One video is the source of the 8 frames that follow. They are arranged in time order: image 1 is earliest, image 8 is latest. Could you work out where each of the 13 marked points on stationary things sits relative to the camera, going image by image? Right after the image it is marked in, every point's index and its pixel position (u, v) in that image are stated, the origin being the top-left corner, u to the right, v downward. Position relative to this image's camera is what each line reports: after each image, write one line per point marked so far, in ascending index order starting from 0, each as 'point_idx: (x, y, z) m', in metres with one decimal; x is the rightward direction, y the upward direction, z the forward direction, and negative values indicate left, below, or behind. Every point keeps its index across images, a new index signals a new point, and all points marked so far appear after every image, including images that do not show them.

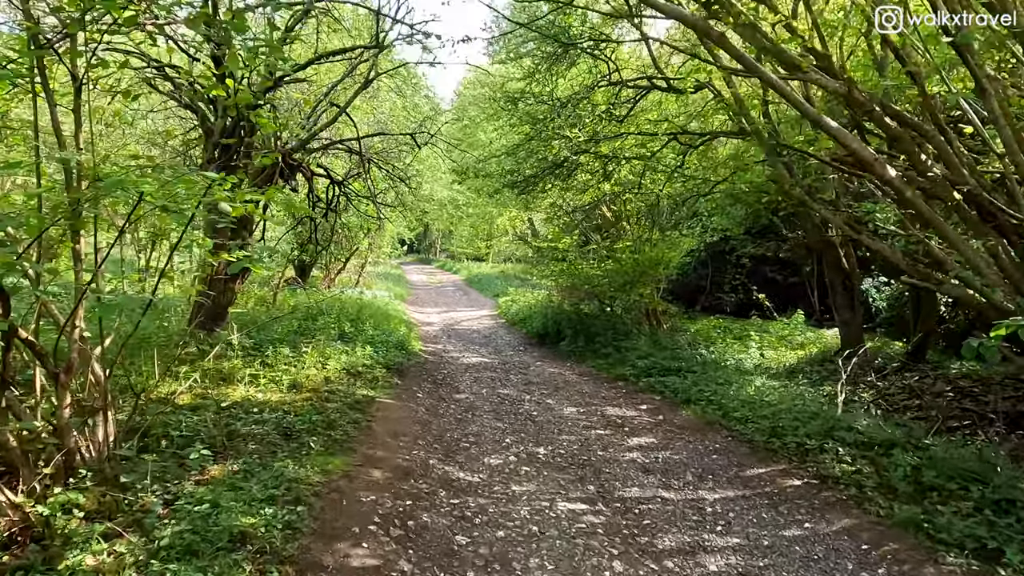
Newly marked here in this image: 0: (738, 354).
0: (+3.8, -1.1, +11.2) m
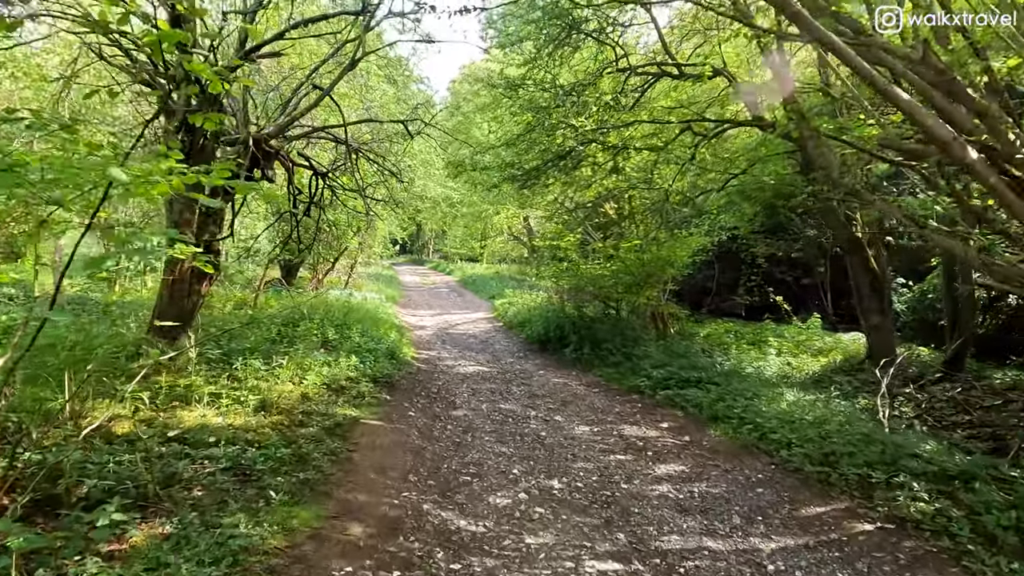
0: (+3.8, -1.2, +10.4) m
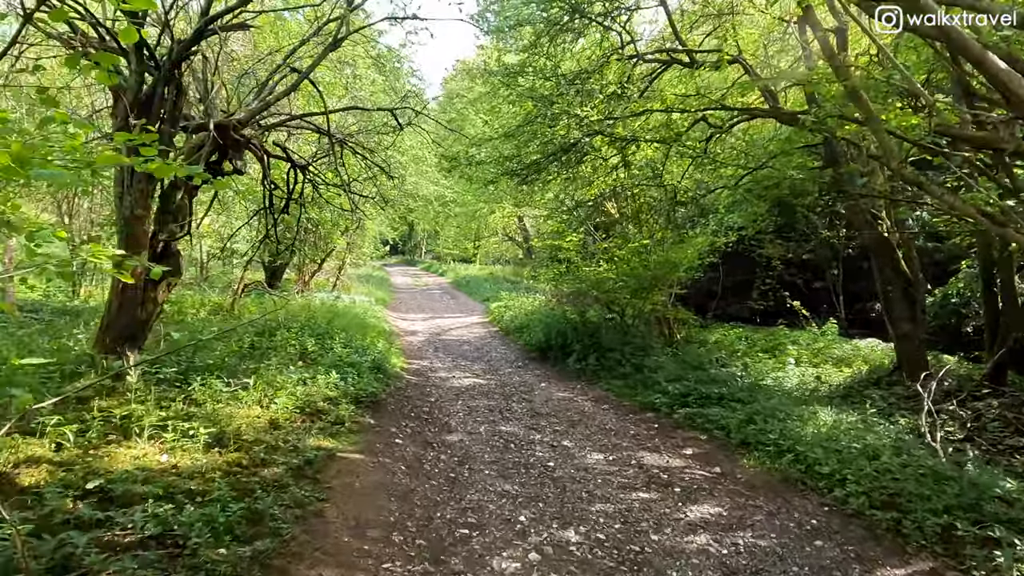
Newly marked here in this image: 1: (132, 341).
0: (+3.8, -1.2, +9.6) m
1: (-3.3, -0.4, +5.8) m
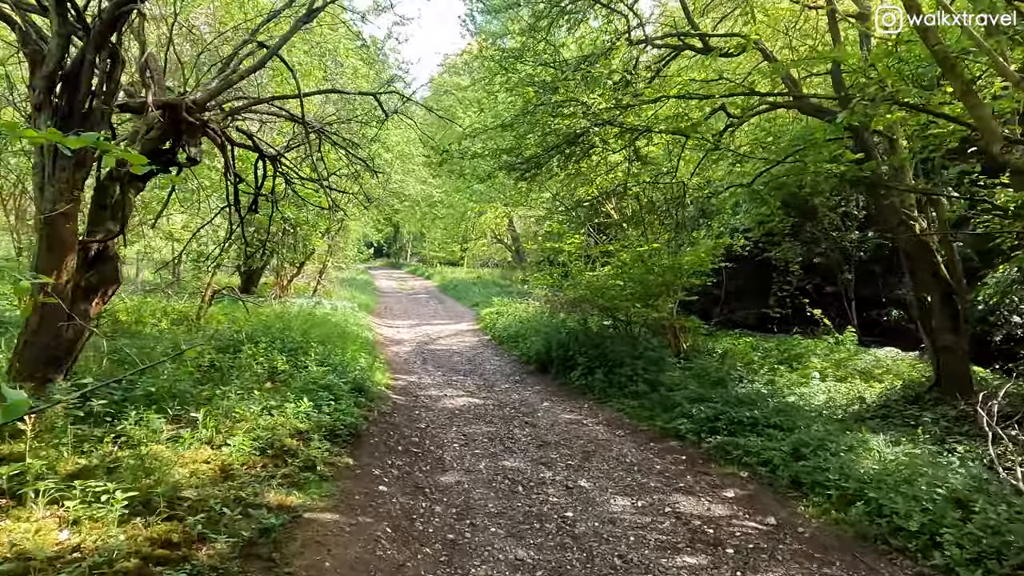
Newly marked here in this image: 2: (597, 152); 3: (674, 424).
0: (+3.8, -1.3, +8.7) m
1: (-3.3, -0.5, +4.8) m
2: (+1.2, +1.8, +9.0) m
3: (+1.6, -1.3, +6.6) m
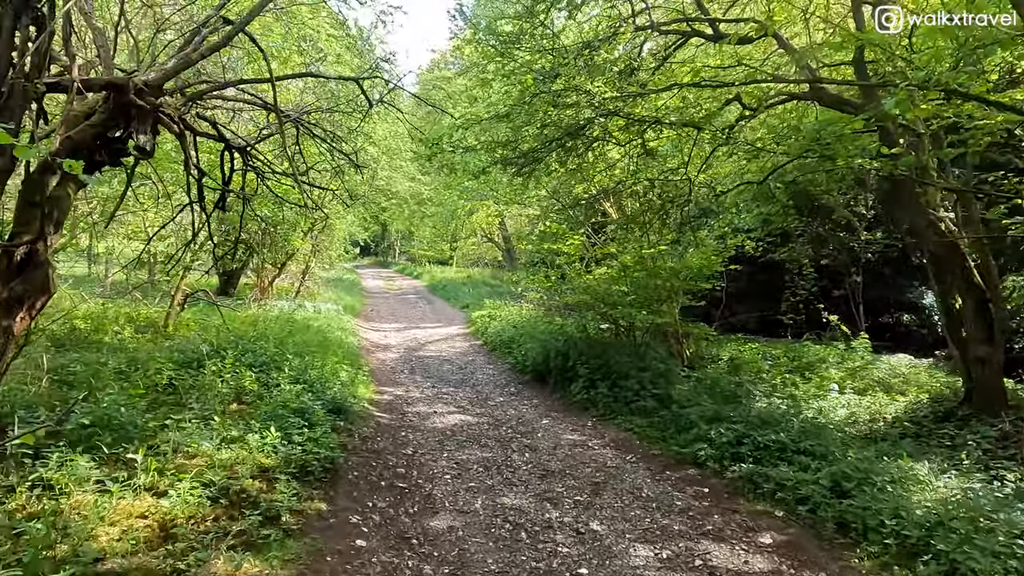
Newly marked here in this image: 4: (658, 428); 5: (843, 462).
0: (+3.7, -1.4, +8.0) m
1: (-3.2, -0.6, +4.0) m
2: (+1.1, +1.8, +8.3) m
3: (+1.6, -1.4, +5.9) m
4: (+1.5, -1.4, +6.7) m
5: (+2.6, -1.4, +5.2) m
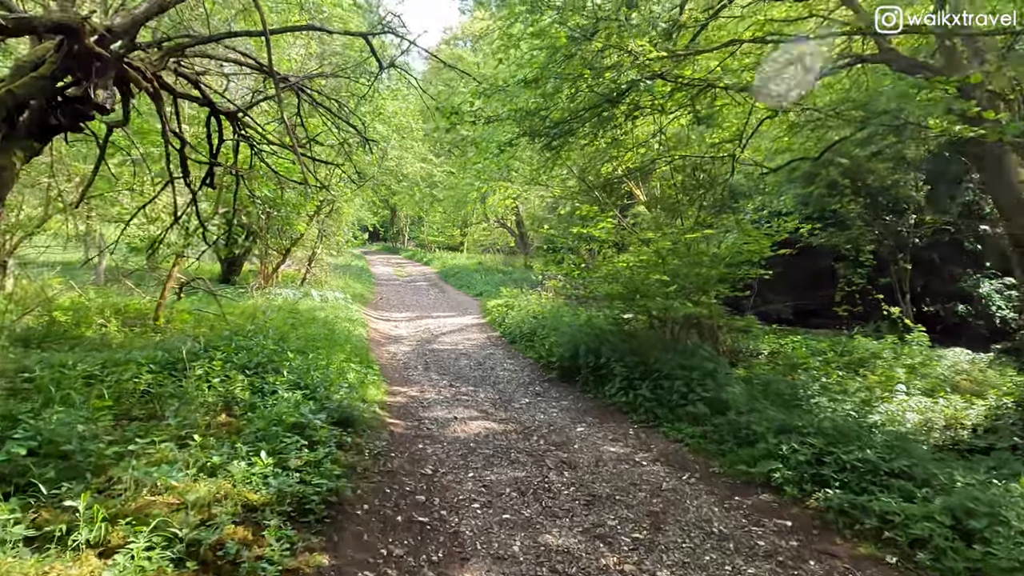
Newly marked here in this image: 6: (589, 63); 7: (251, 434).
0: (+4.0, -1.3, +7.1) m
1: (-3.0, -0.6, +3.1) m
2: (+1.4, +1.9, +7.4) m
3: (+1.9, -1.3, +5.0) m
4: (+1.8, -1.3, +5.8) m
5: (+2.8, -1.3, +4.3) m
6: (+0.8, +2.3, +6.7) m
7: (-1.6, -0.9, +4.2) m
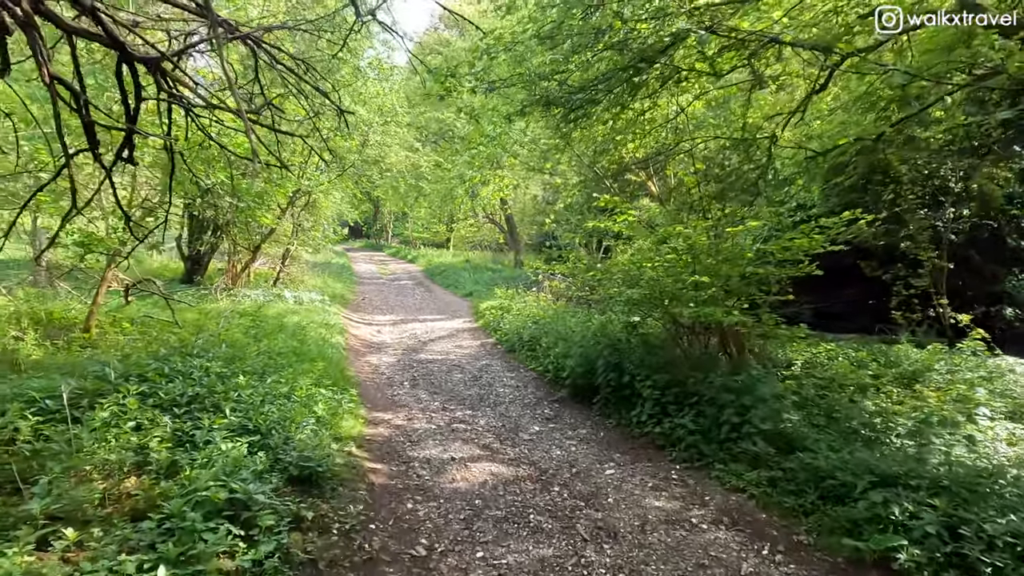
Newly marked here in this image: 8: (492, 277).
0: (+4.1, -1.3, +5.8) m
1: (-2.8, -0.6, +1.7) m
2: (+1.5, +1.9, +6.0) m
3: (+2.0, -1.4, +3.7) m
4: (+1.9, -1.4, +4.5) m
5: (+3.0, -1.4, +3.0) m
6: (+0.9, +2.2, +5.4) m
7: (-1.5, -1.0, +2.9) m
8: (-0.6, +0.3, +19.1) m
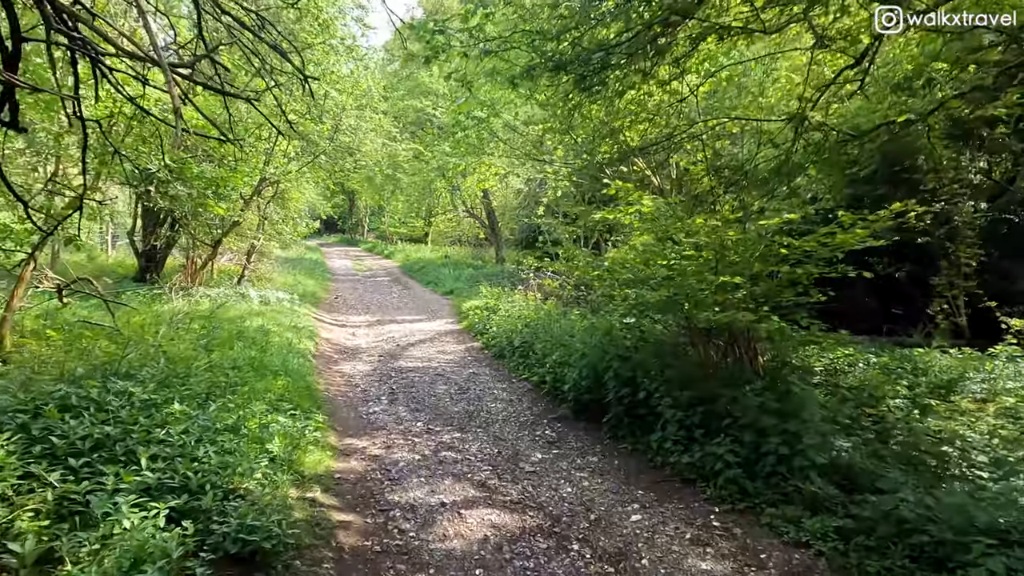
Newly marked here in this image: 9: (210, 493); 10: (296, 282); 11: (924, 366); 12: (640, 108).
0: (+4.1, -1.3, +5.0) m
1: (-2.7, -0.7, +0.6) m
2: (+1.5, +1.8, +5.1) m
3: (+2.1, -1.4, +2.8) m
4: (+1.9, -1.4, +3.6) m
5: (+3.1, -1.4, +2.1) m
6: (+0.9, +2.2, +4.4) m
7: (-1.4, -1.0, +1.8) m
8: (-1.0, +0.4, +18.1) m
9: (-1.4, -0.9, +3.1) m
10: (-5.1, +0.2, +15.9) m
11: (+5.2, -0.9, +8.3) m
12: (+1.3, +1.7, +6.4) m
